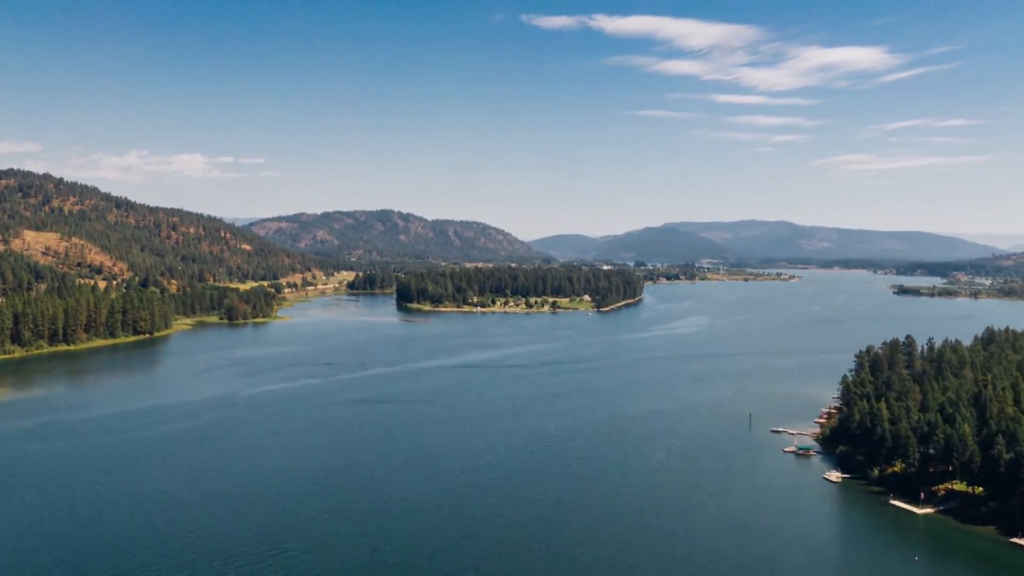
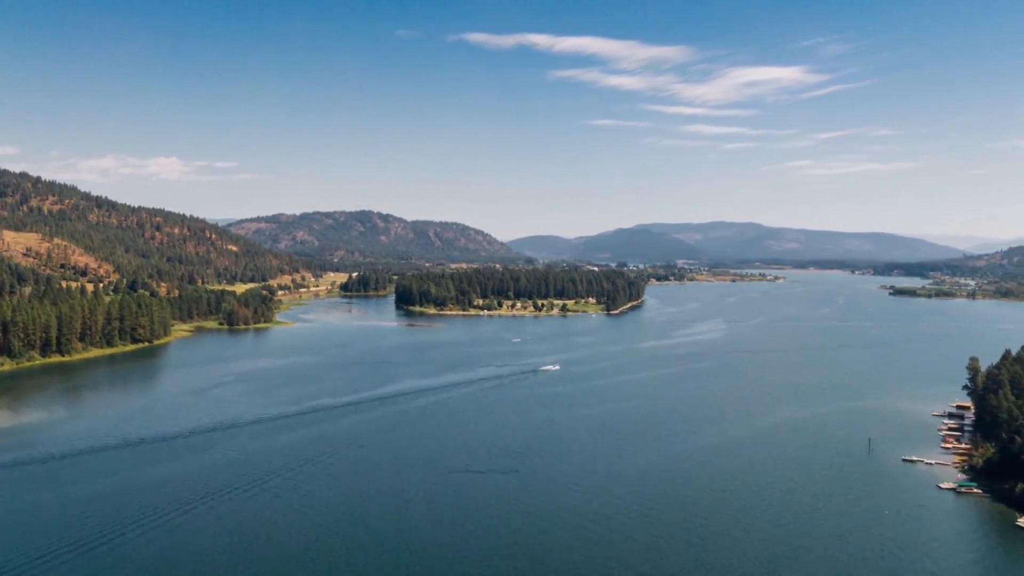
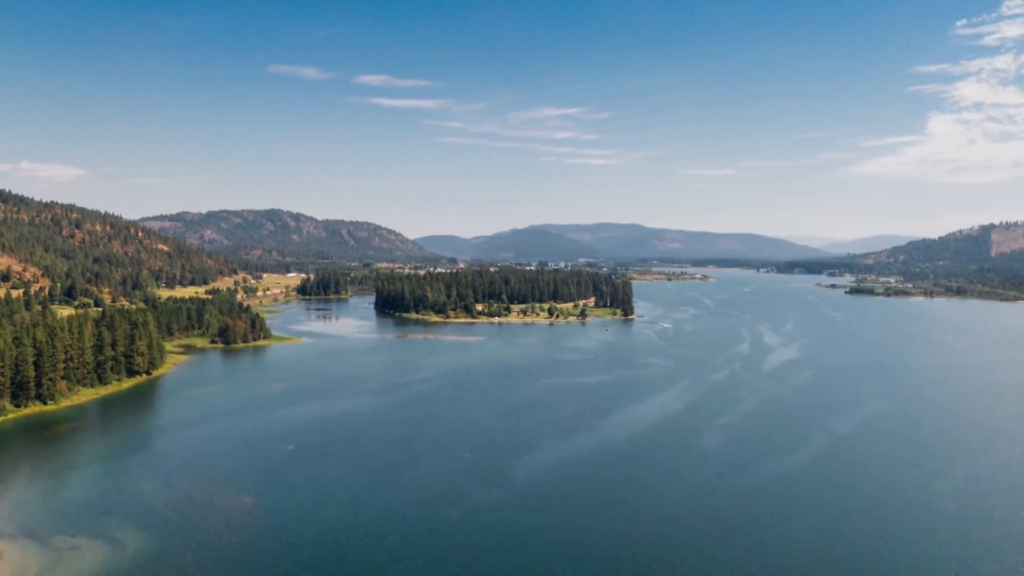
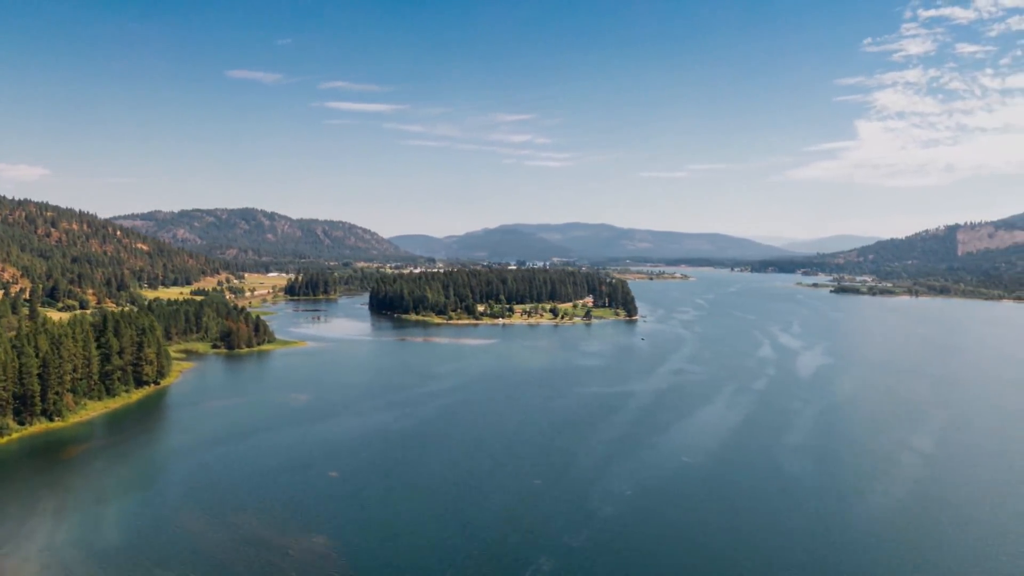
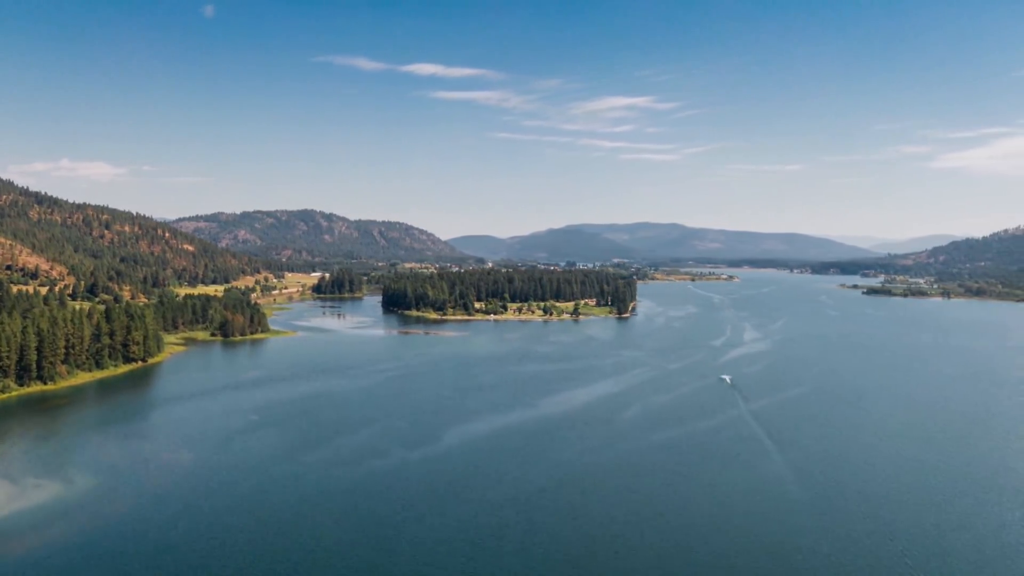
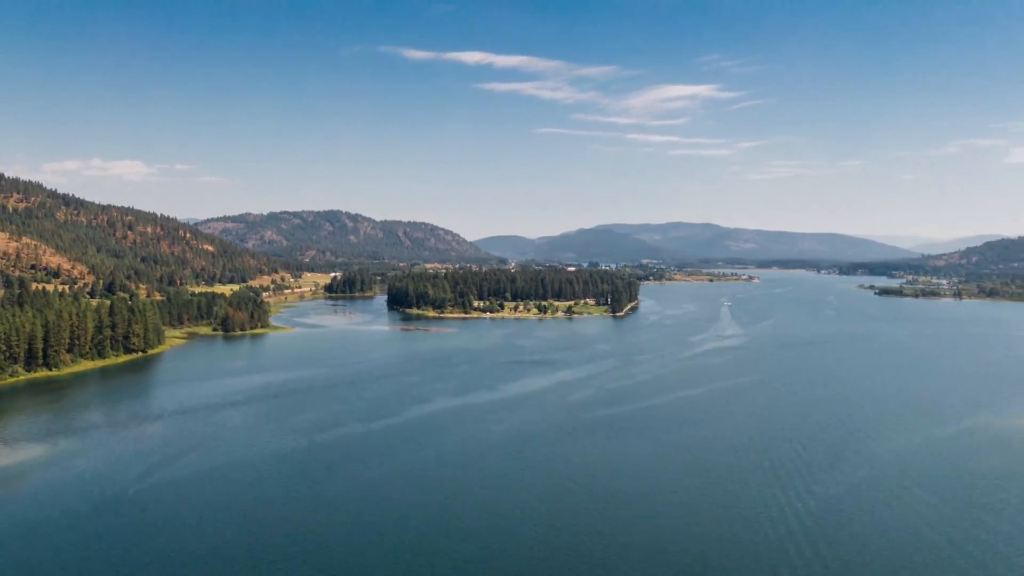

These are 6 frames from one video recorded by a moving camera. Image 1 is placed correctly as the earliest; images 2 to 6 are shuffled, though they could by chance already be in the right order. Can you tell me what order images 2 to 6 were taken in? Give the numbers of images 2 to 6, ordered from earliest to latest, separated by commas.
2, 6, 5, 3, 4
